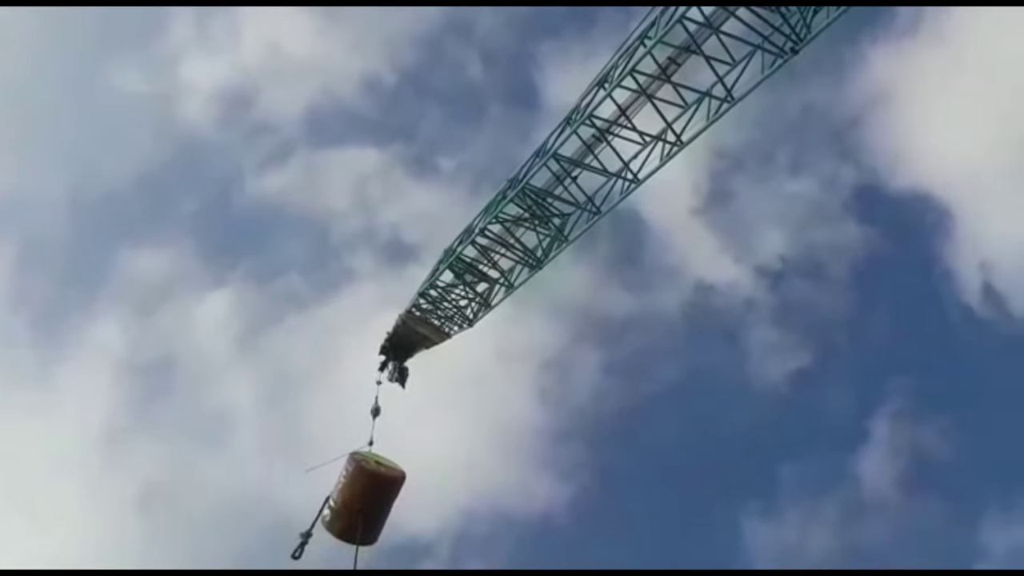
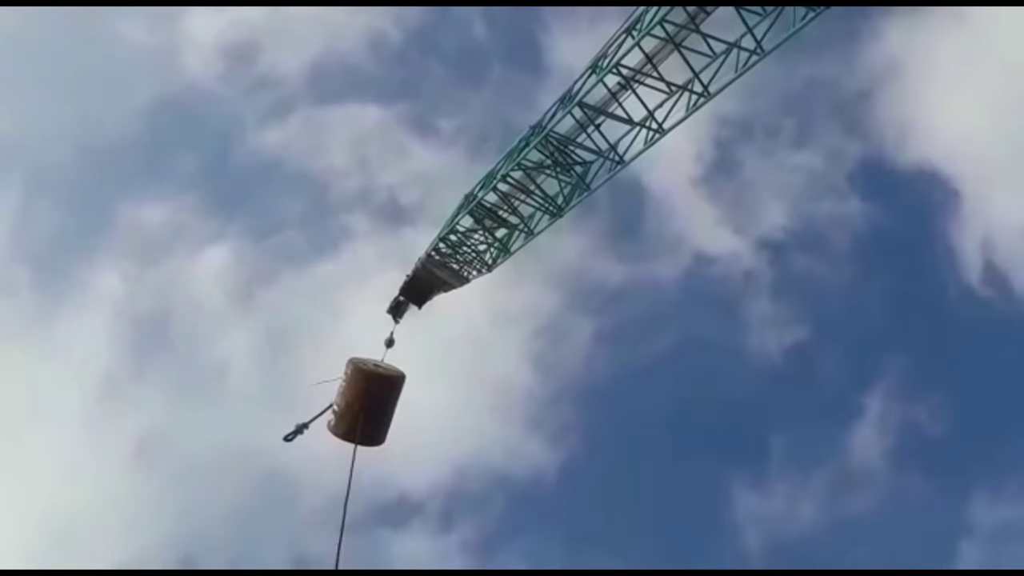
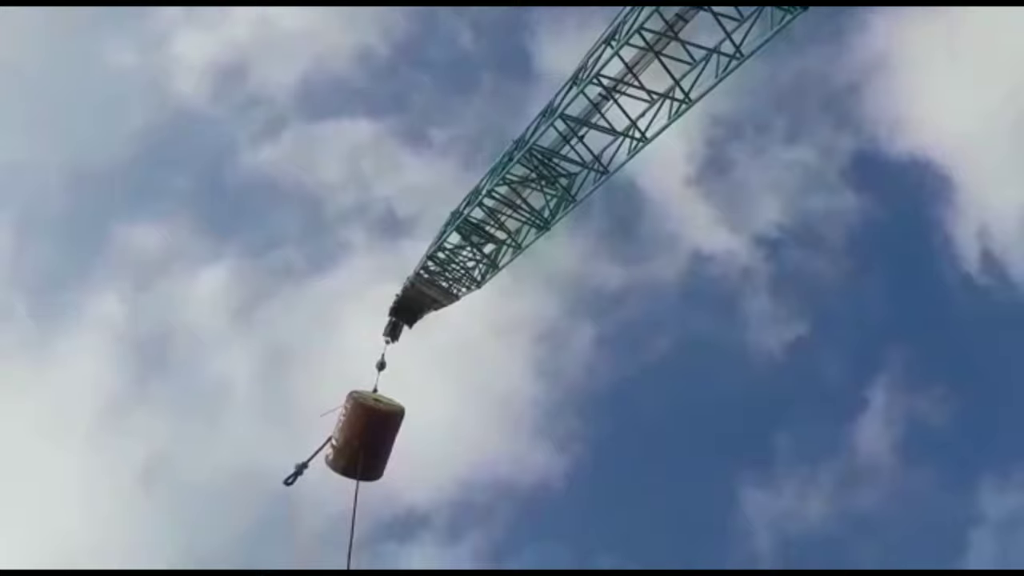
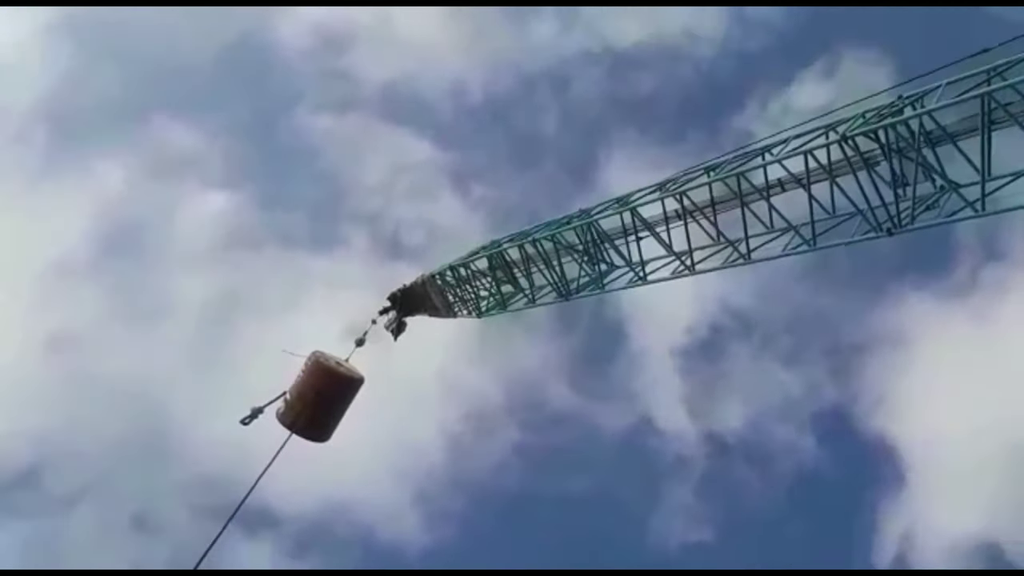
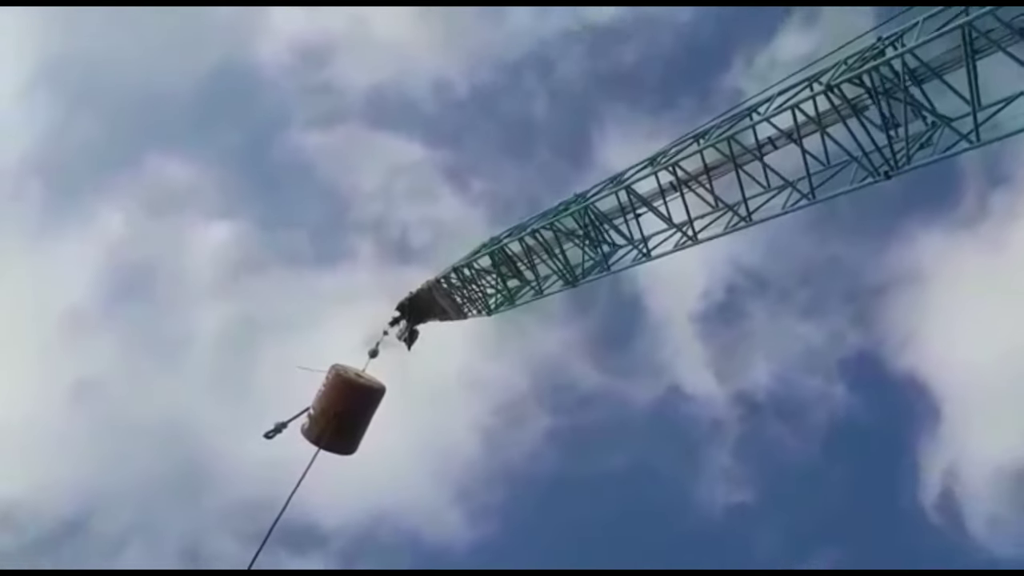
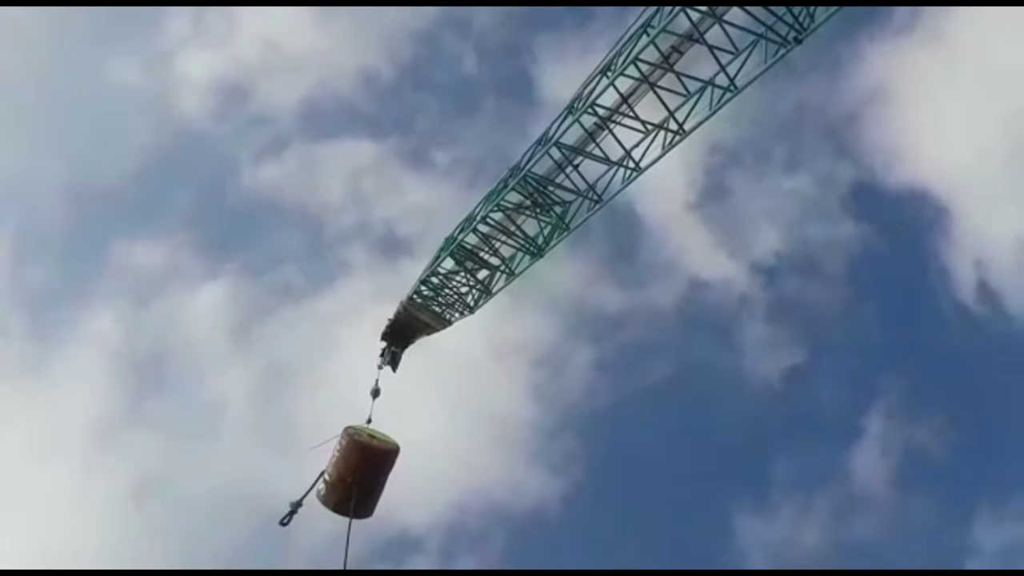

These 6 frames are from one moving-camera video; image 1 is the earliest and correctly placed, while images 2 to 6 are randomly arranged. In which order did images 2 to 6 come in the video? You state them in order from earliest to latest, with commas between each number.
6, 3, 2, 5, 4
